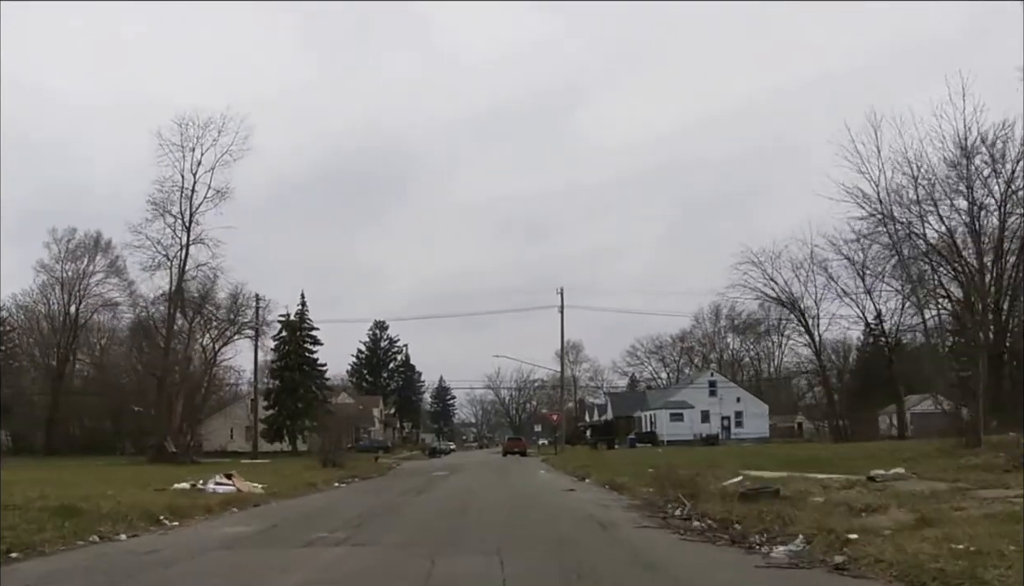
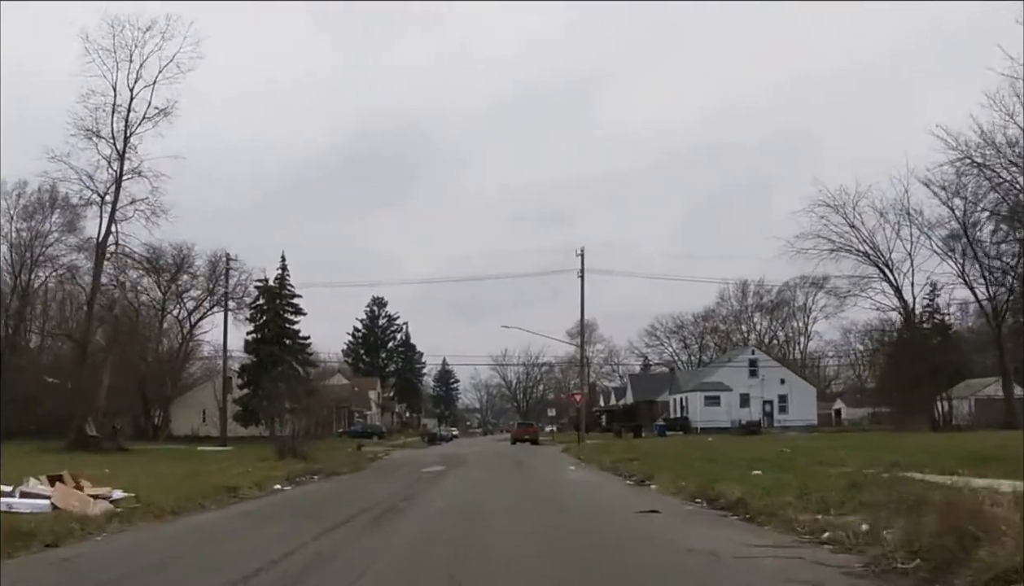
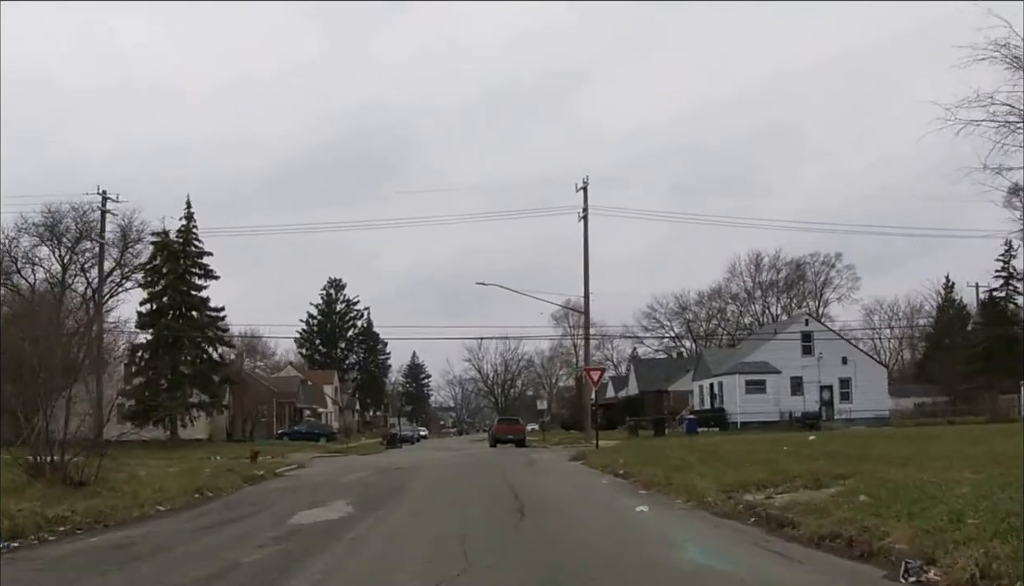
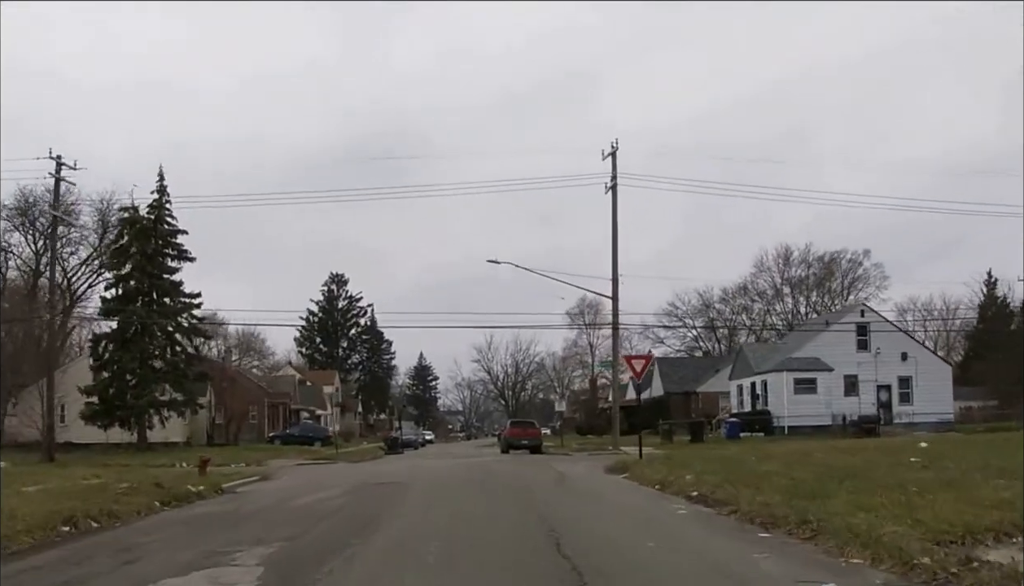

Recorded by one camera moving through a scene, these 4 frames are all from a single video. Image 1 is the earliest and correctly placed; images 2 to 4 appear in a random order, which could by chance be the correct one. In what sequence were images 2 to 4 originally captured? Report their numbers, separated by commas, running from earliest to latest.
2, 3, 4
